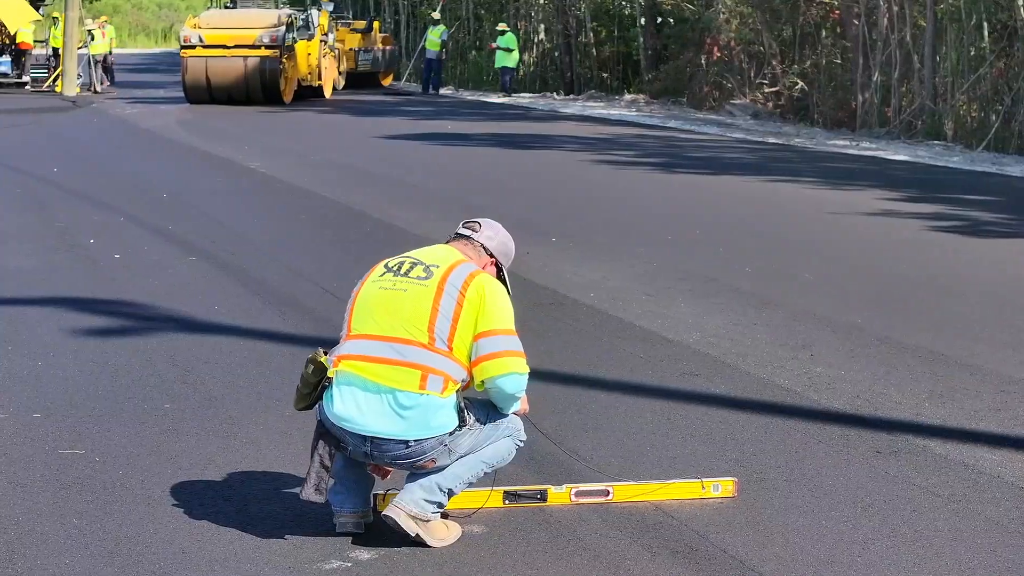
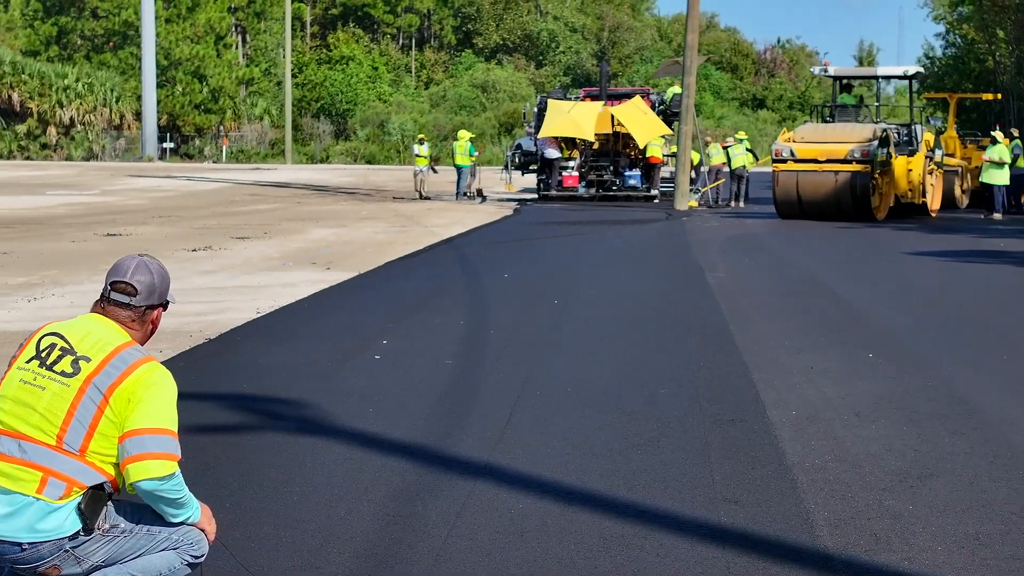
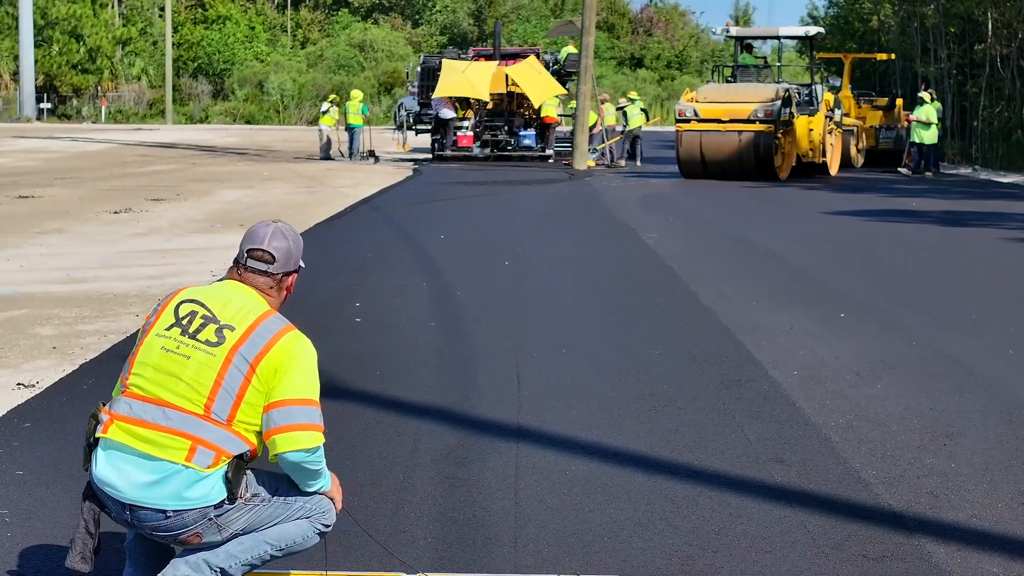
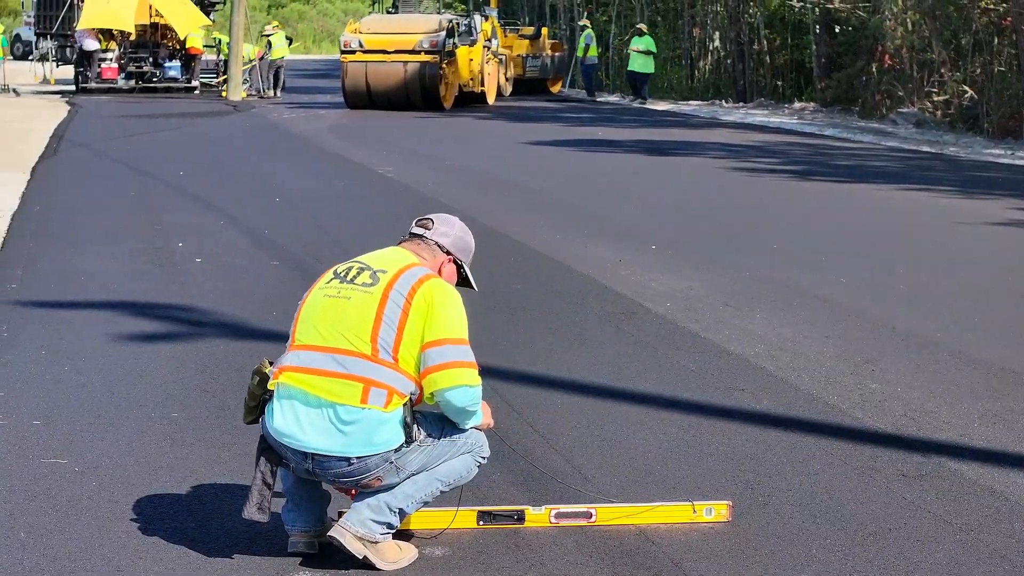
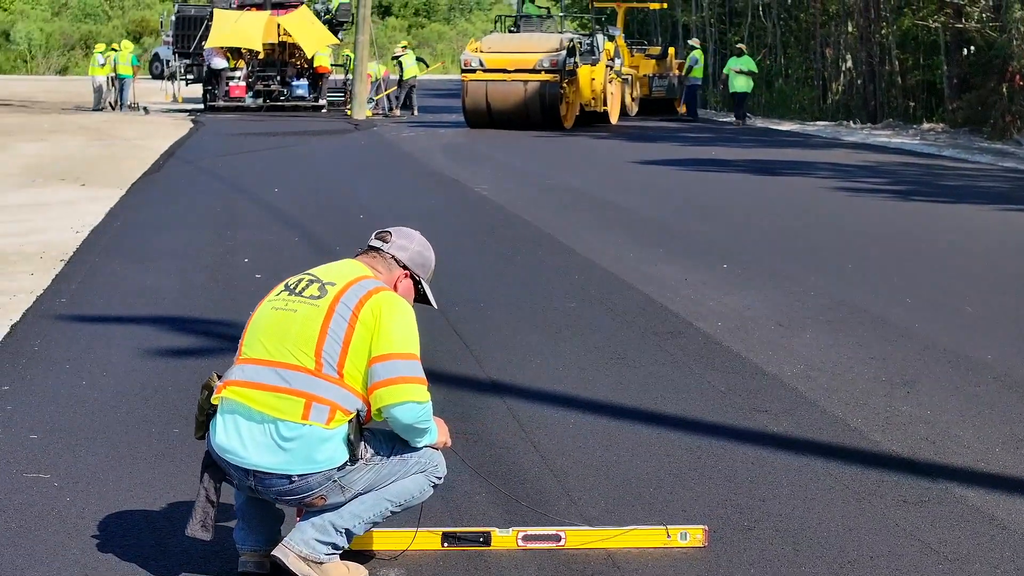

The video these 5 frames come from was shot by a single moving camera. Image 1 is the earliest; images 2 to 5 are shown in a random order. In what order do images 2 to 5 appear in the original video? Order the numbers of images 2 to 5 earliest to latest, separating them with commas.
4, 5, 3, 2
